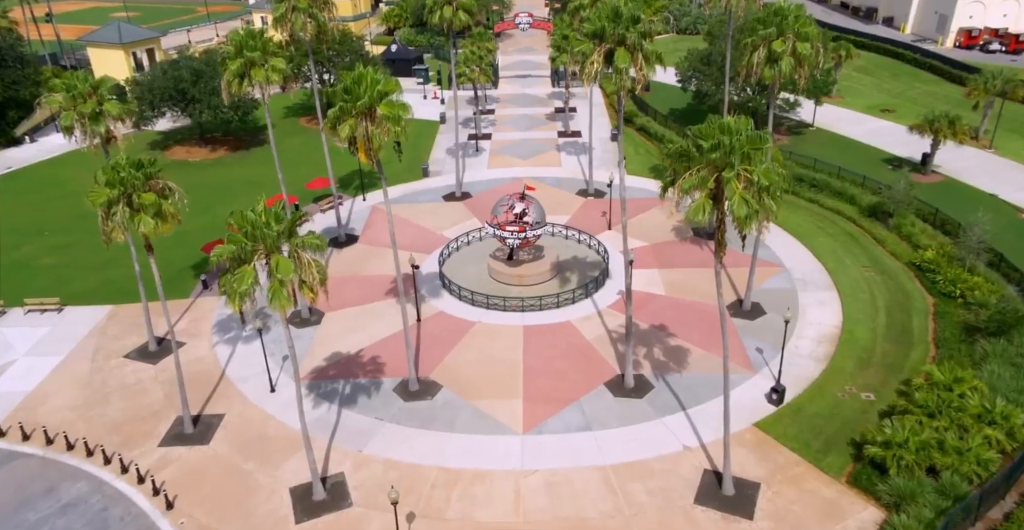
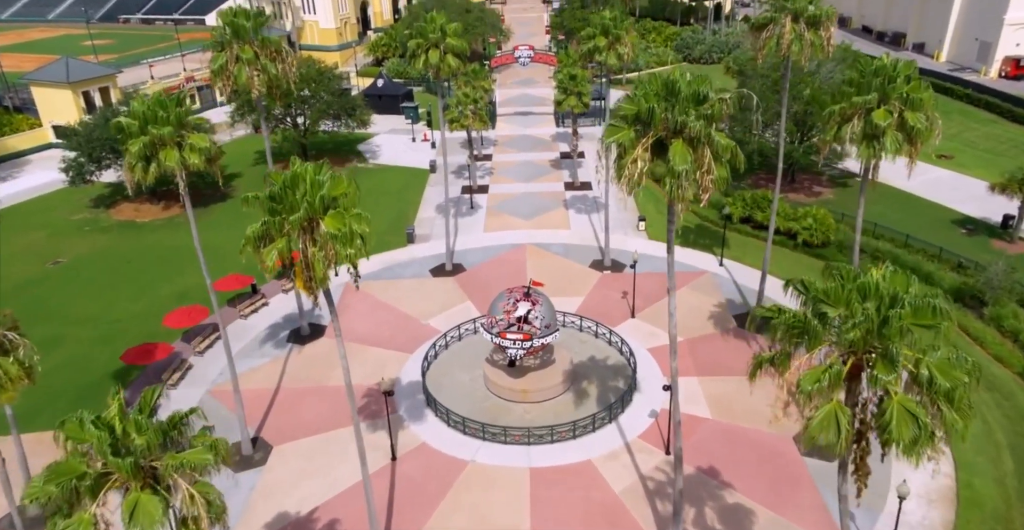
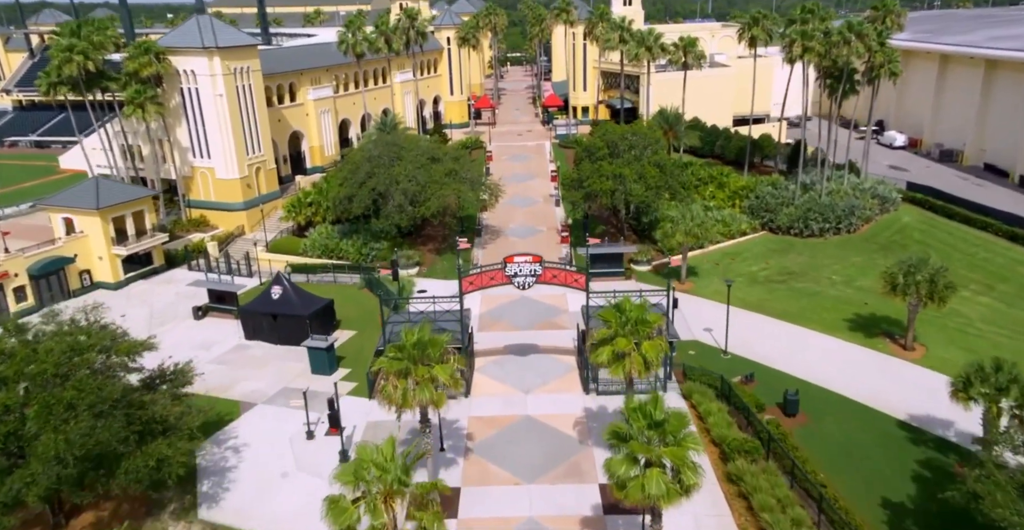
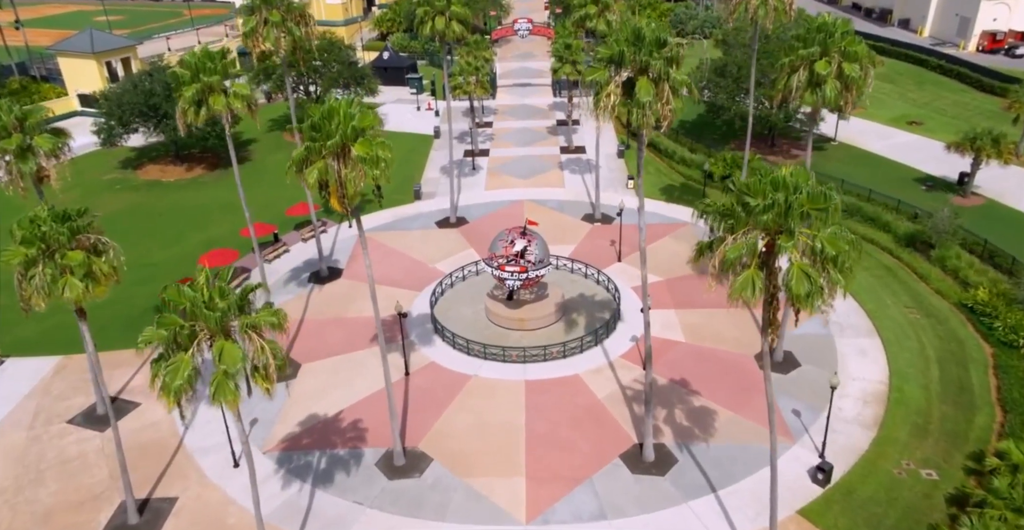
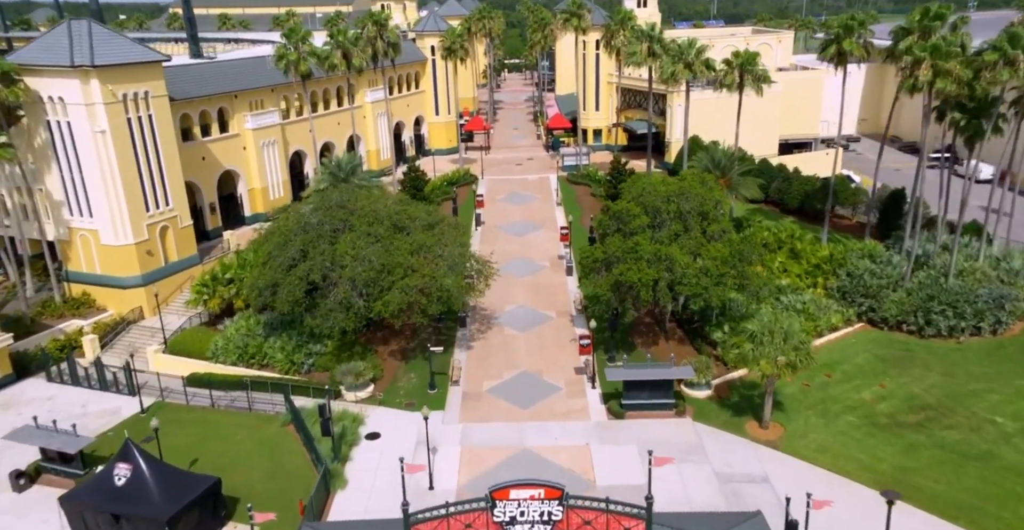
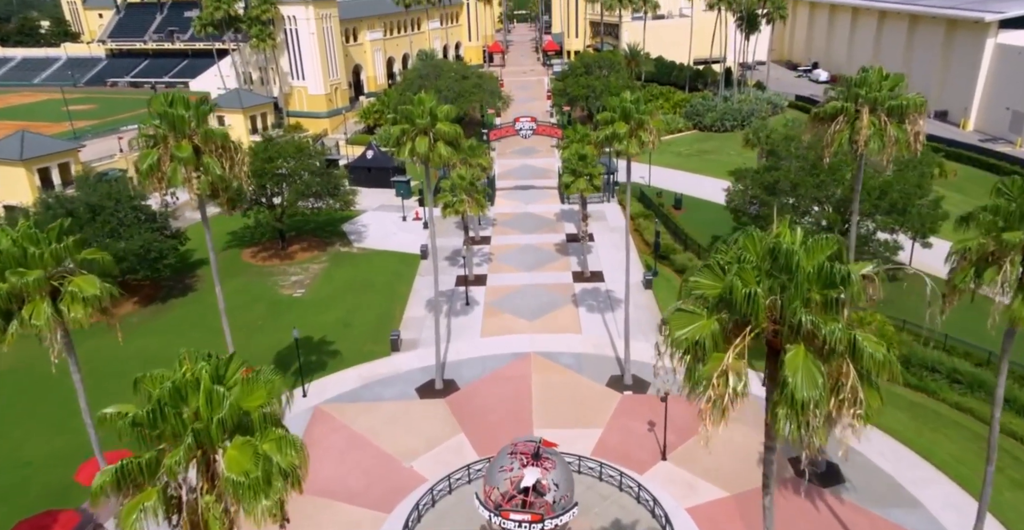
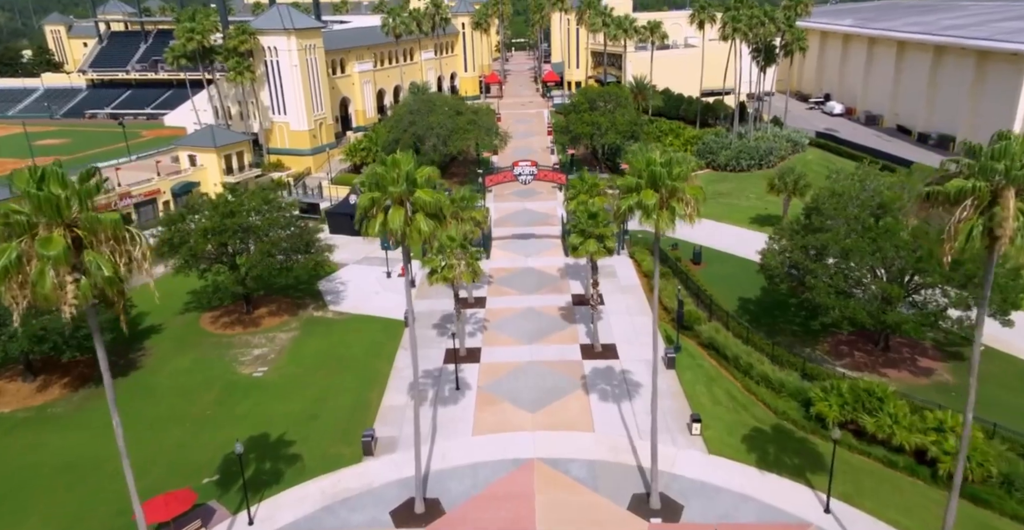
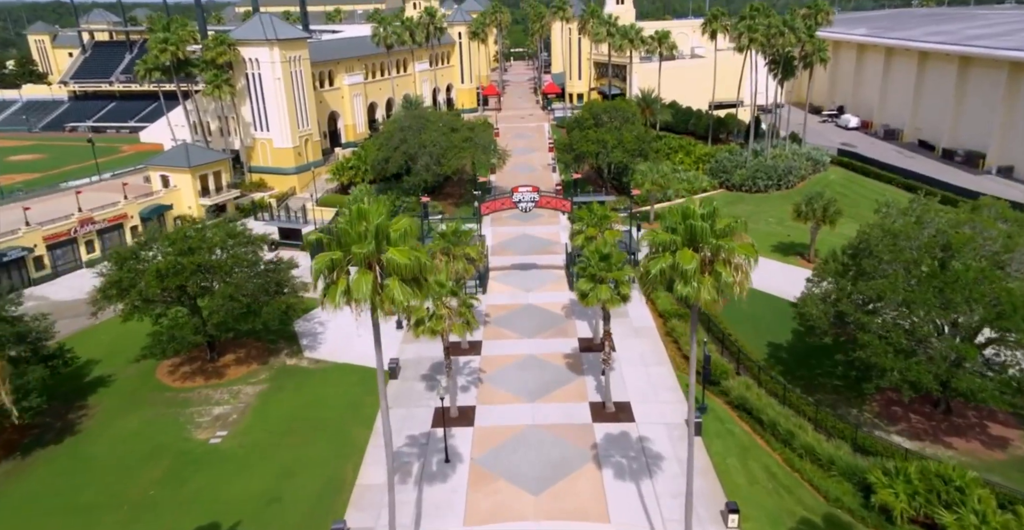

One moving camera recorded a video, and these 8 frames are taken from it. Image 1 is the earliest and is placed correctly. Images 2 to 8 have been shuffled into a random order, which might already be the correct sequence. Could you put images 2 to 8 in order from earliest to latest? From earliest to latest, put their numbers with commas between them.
4, 2, 6, 7, 8, 3, 5
